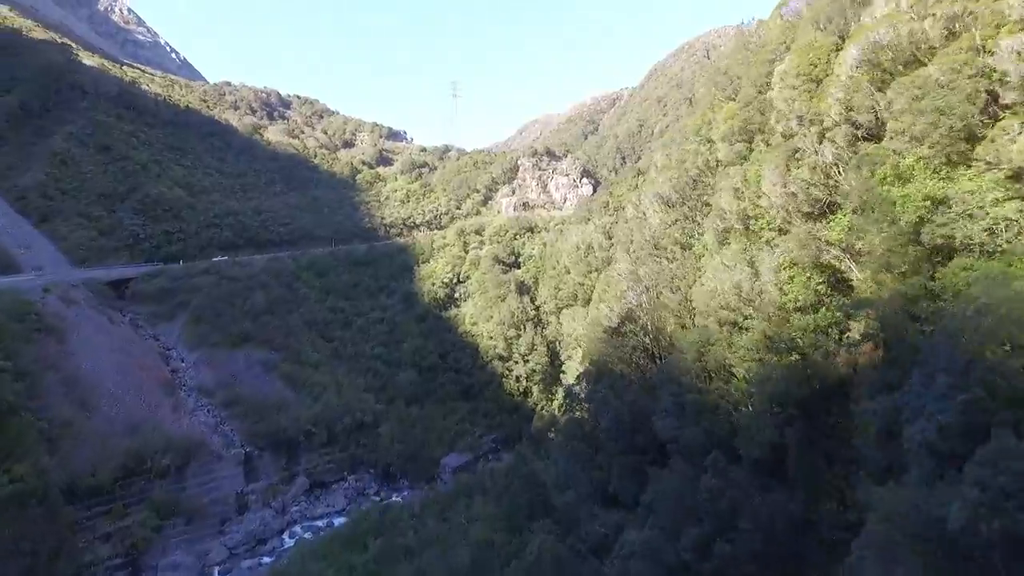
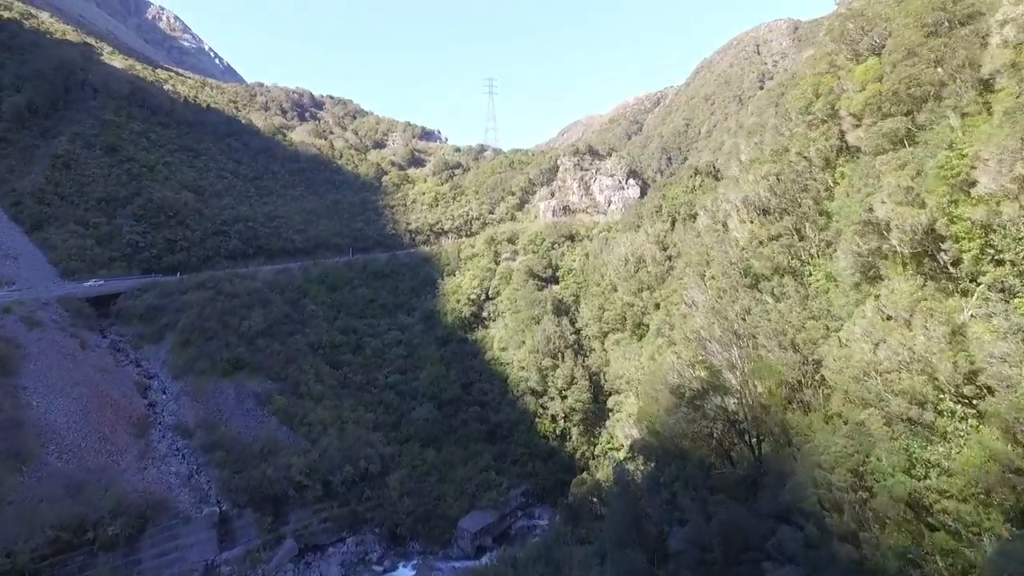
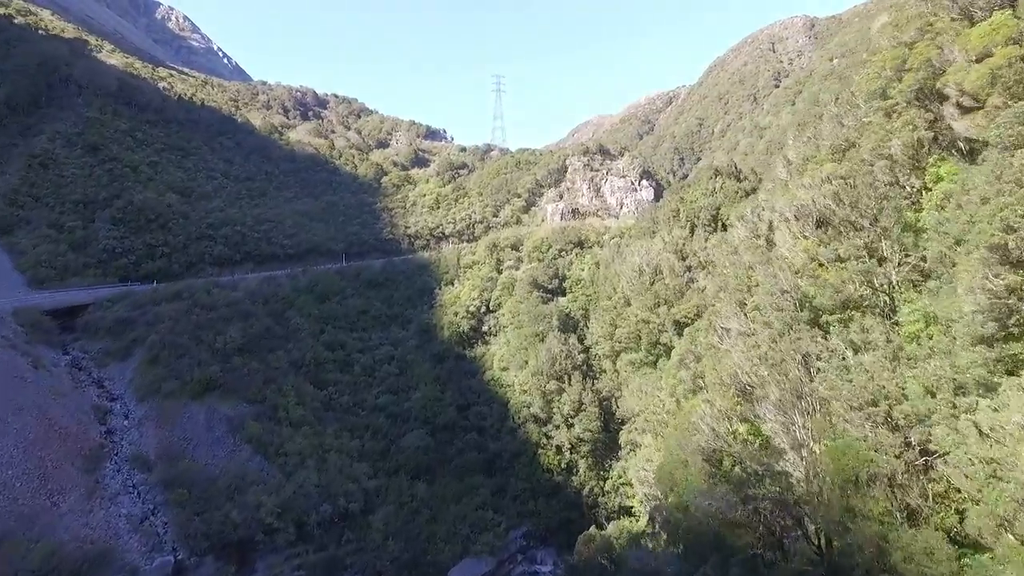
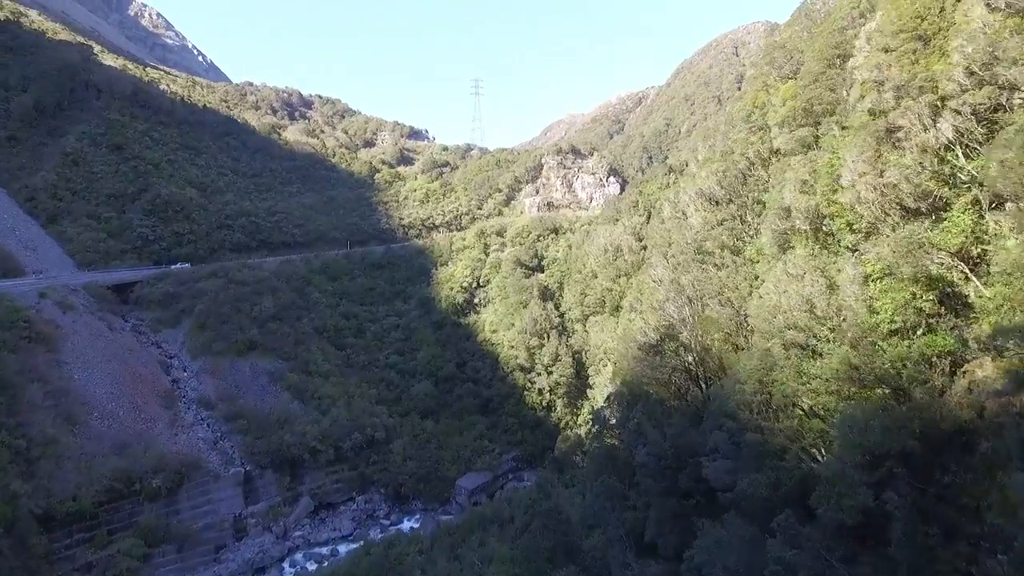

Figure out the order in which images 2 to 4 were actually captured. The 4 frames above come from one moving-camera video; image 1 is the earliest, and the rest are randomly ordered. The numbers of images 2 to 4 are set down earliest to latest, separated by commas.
4, 2, 3
